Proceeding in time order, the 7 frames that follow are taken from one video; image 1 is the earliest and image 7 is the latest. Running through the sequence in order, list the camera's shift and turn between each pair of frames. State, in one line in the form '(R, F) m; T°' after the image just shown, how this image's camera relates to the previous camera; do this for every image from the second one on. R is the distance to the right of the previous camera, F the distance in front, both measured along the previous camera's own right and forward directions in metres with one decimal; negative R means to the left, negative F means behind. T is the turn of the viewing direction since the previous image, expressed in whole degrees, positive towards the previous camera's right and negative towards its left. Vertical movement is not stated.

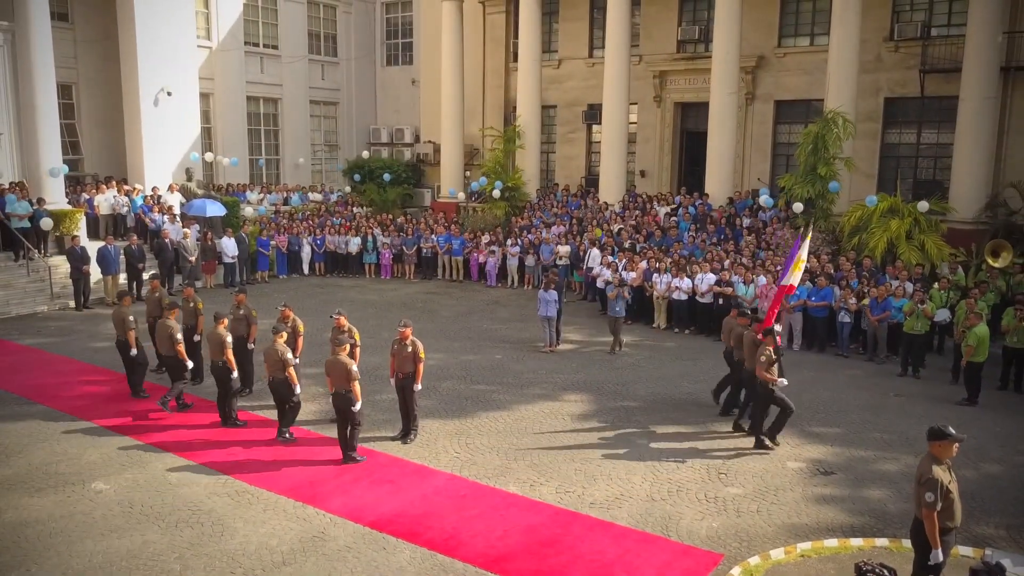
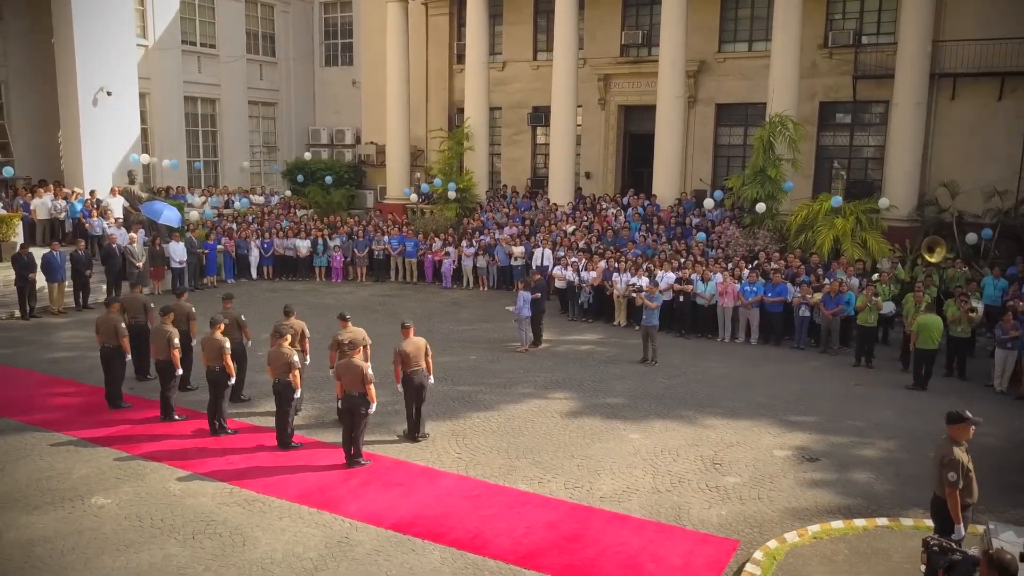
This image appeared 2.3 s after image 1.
(-1.0, -0.1) m; +6°
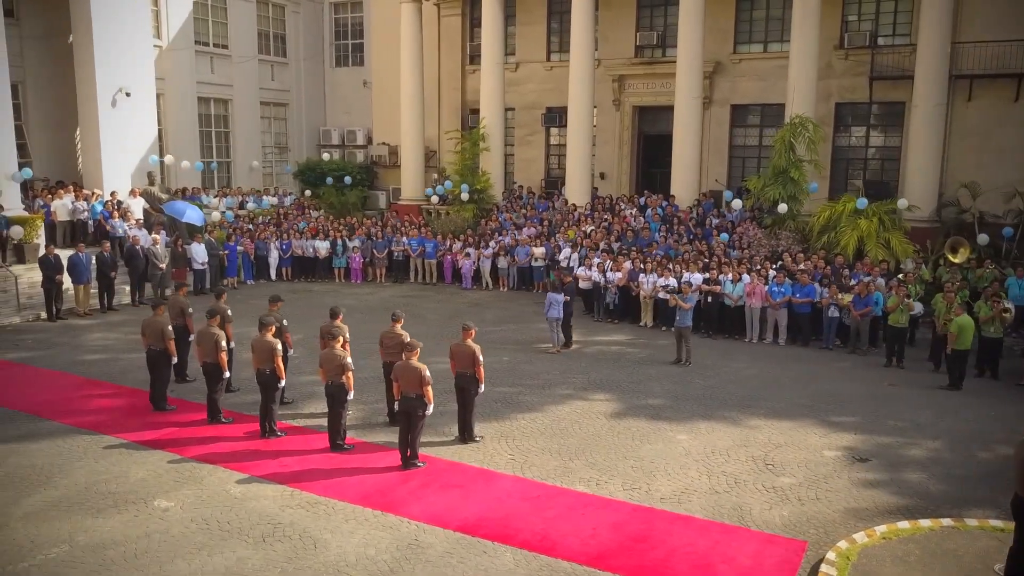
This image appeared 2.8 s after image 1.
(-0.7, 0.0) m; +1°
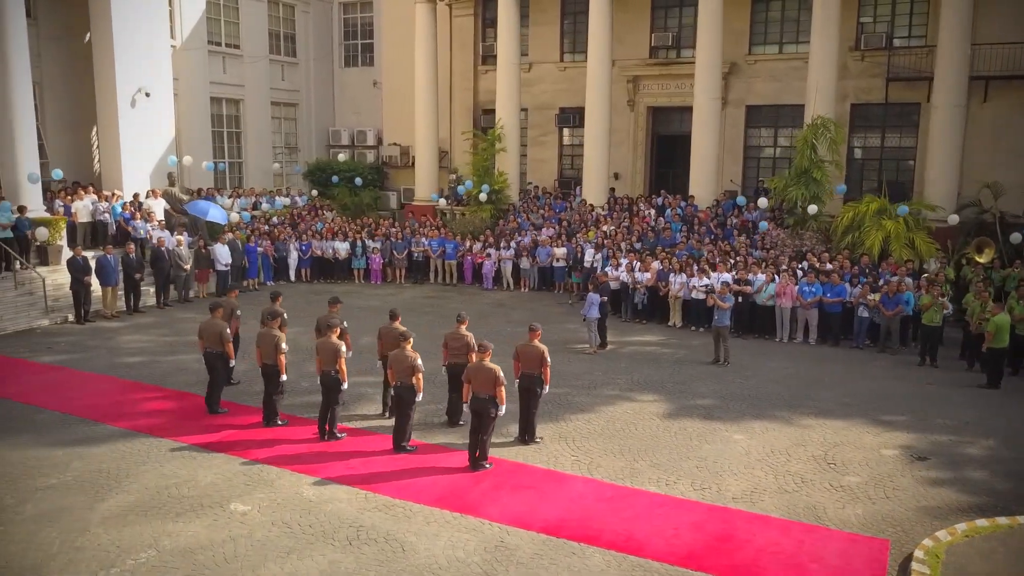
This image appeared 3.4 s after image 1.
(-1.0, 0.0) m; +1°
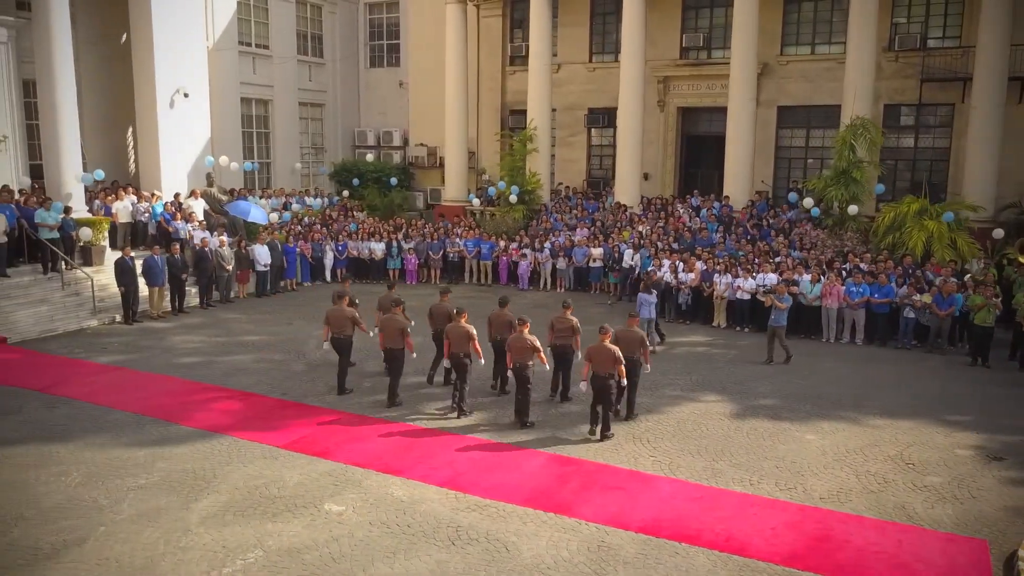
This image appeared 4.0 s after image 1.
(-1.0, 0.0) m; 0°
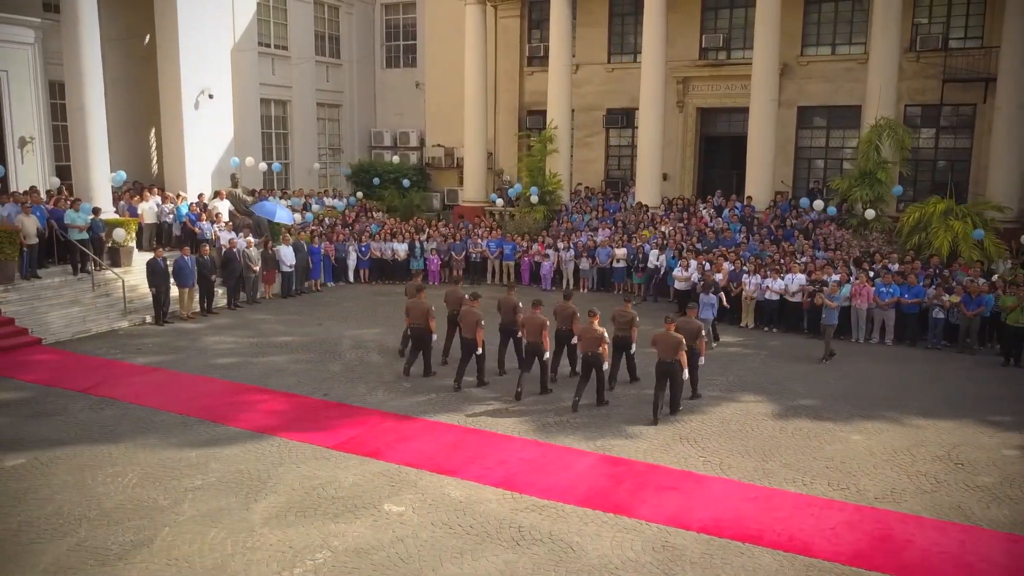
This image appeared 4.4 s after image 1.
(-0.6, 0.0) m; 0°
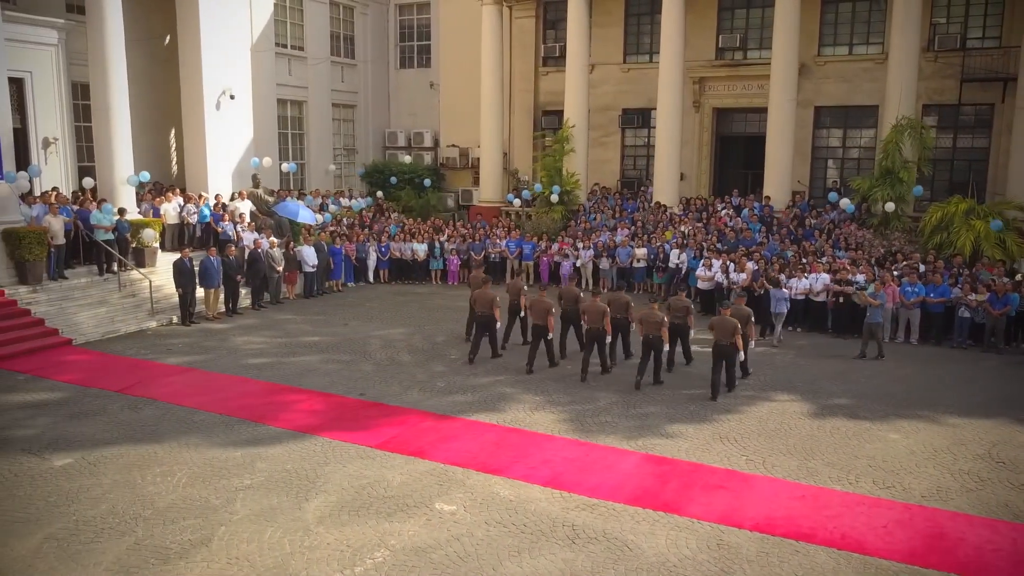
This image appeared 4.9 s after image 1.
(-0.5, 0.0) m; 0°
